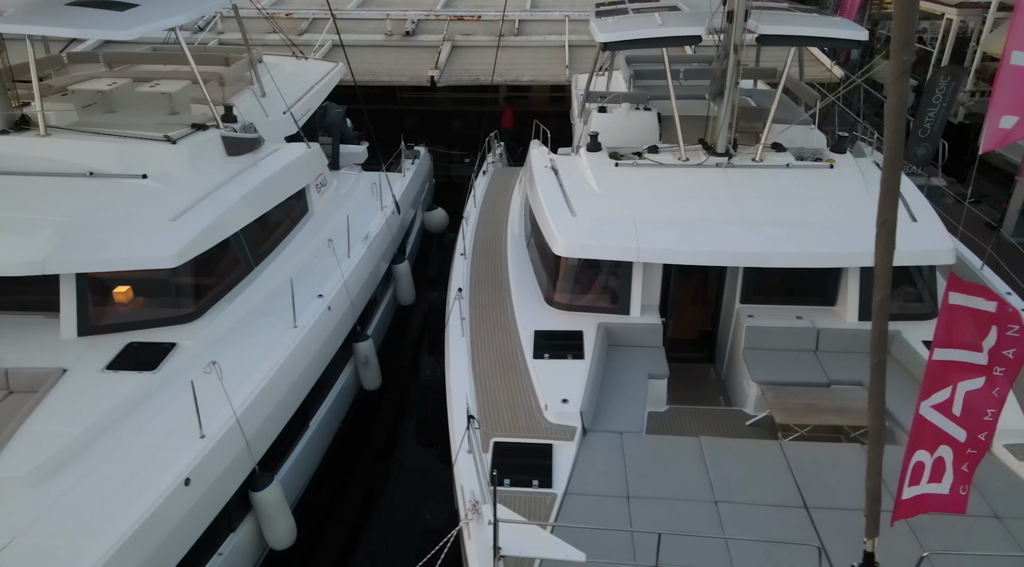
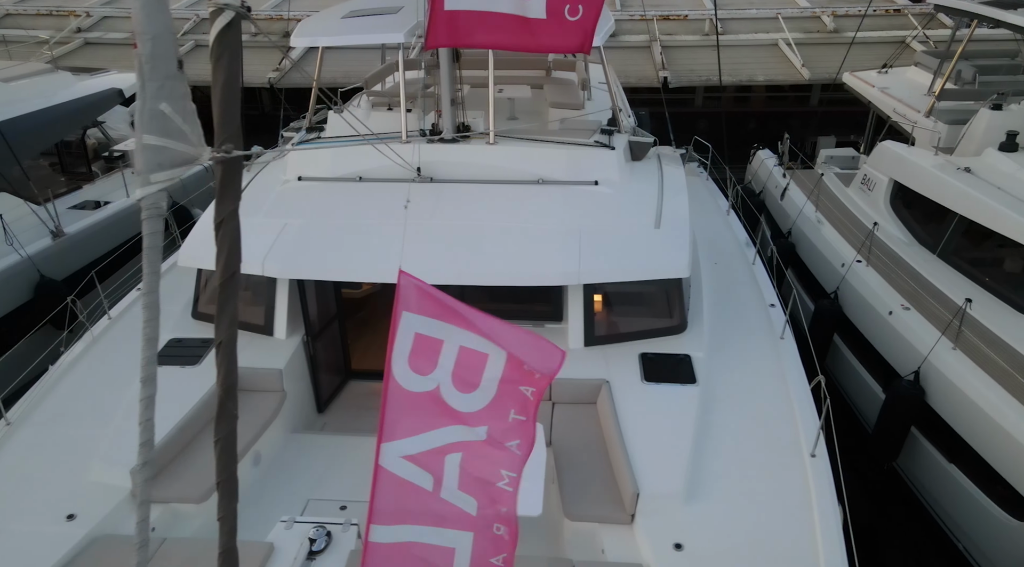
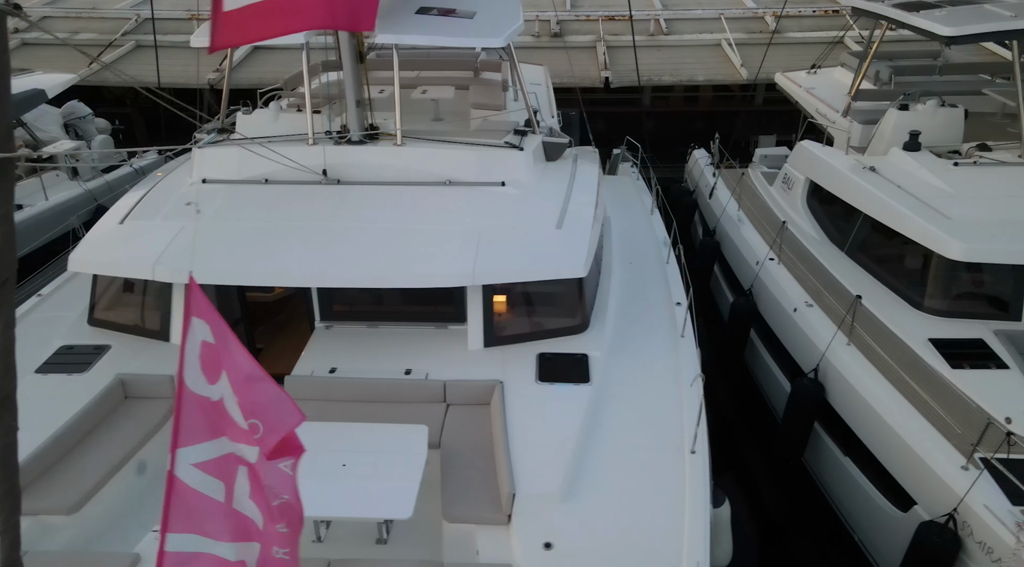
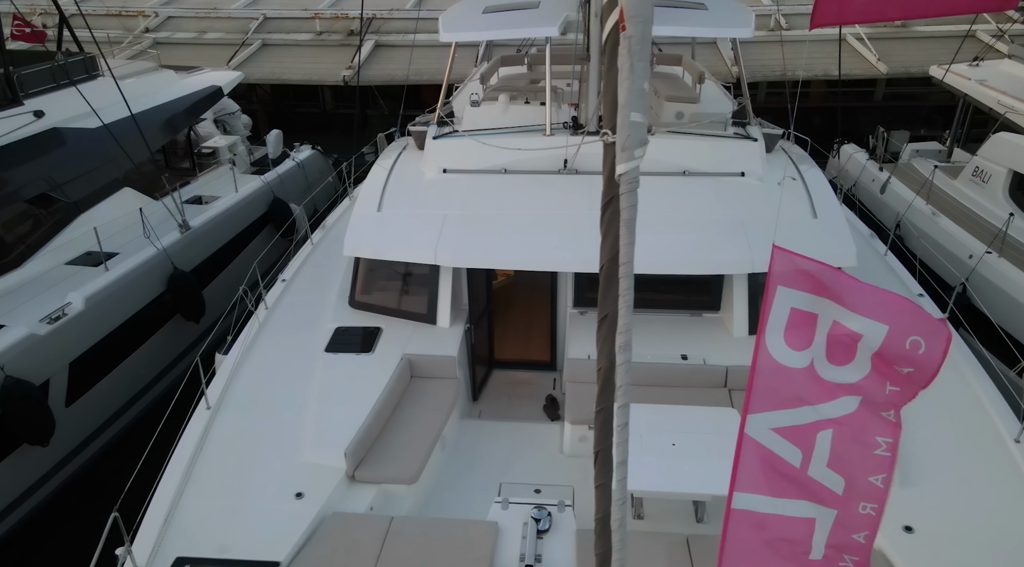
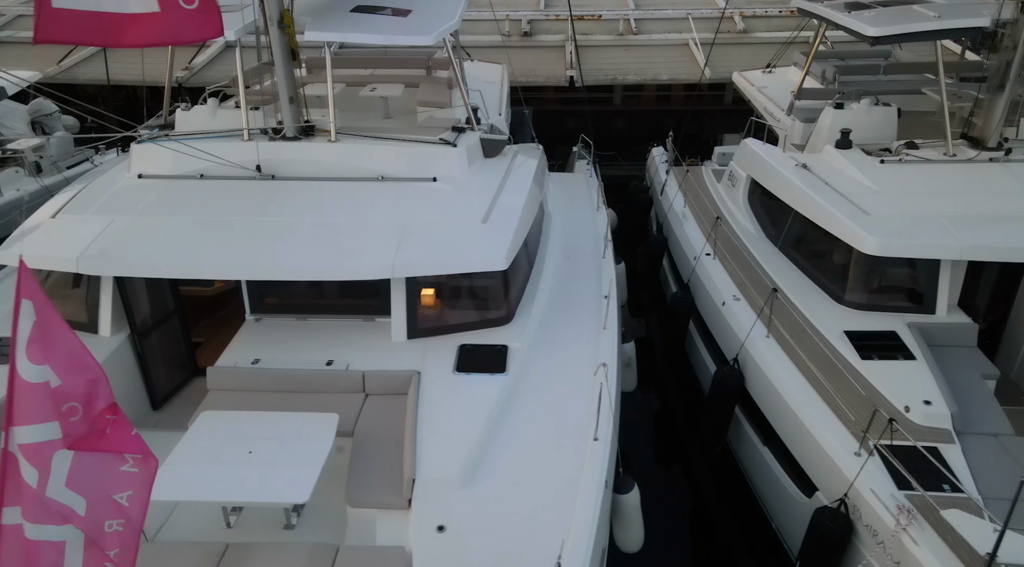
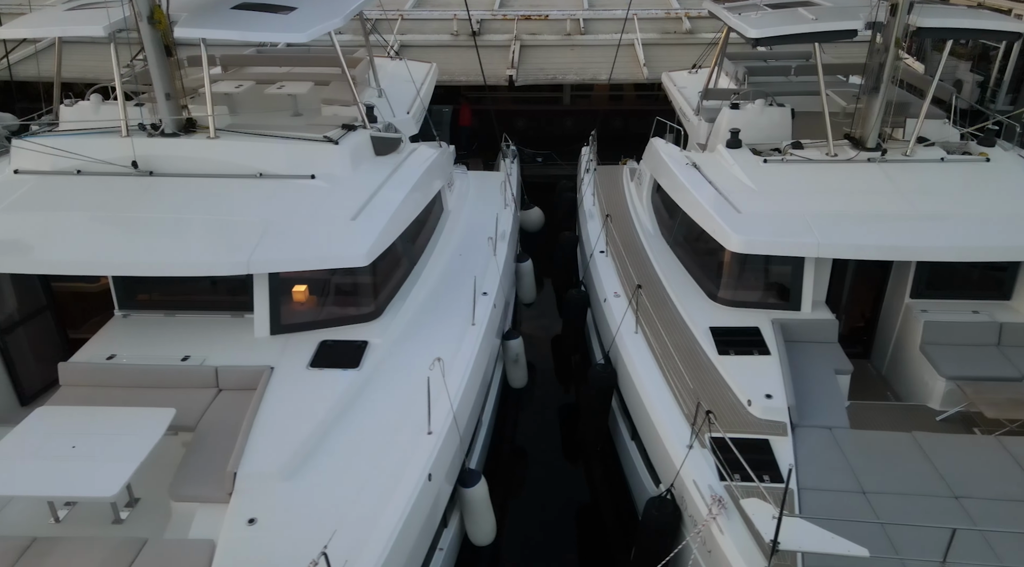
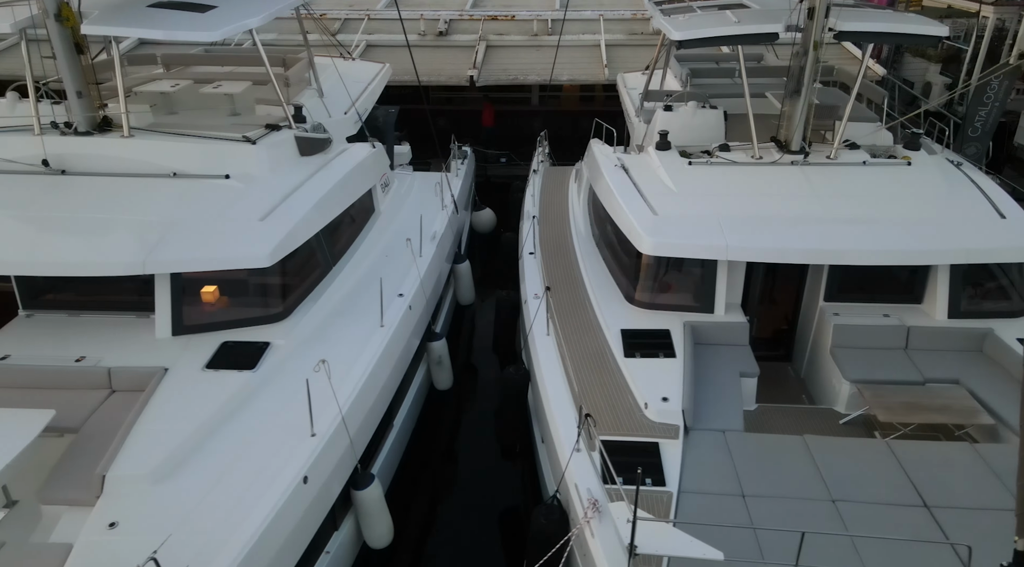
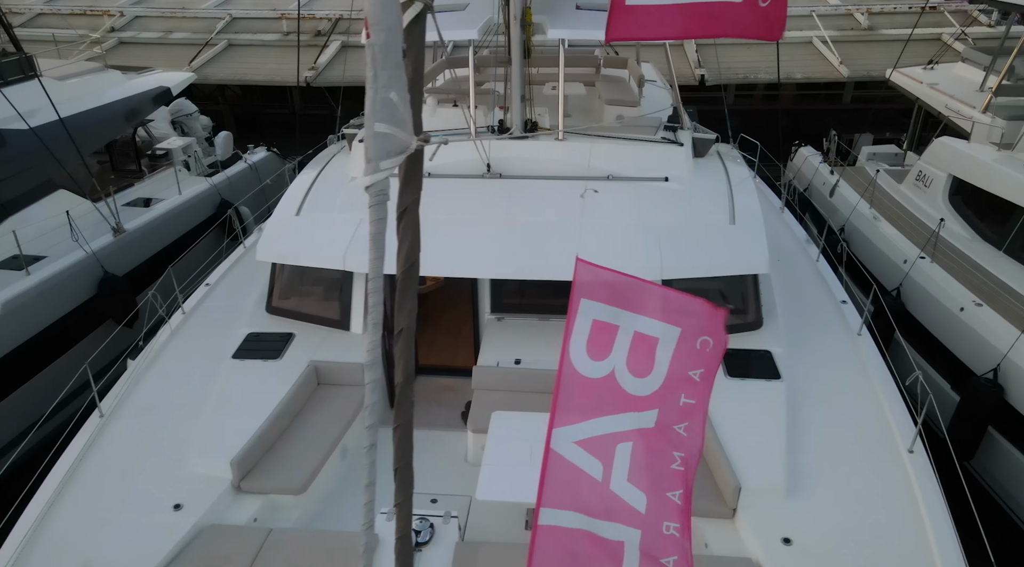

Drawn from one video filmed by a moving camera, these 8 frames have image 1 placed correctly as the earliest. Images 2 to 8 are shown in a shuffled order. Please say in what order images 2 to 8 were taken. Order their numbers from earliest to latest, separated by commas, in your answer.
7, 6, 5, 3, 2, 8, 4
